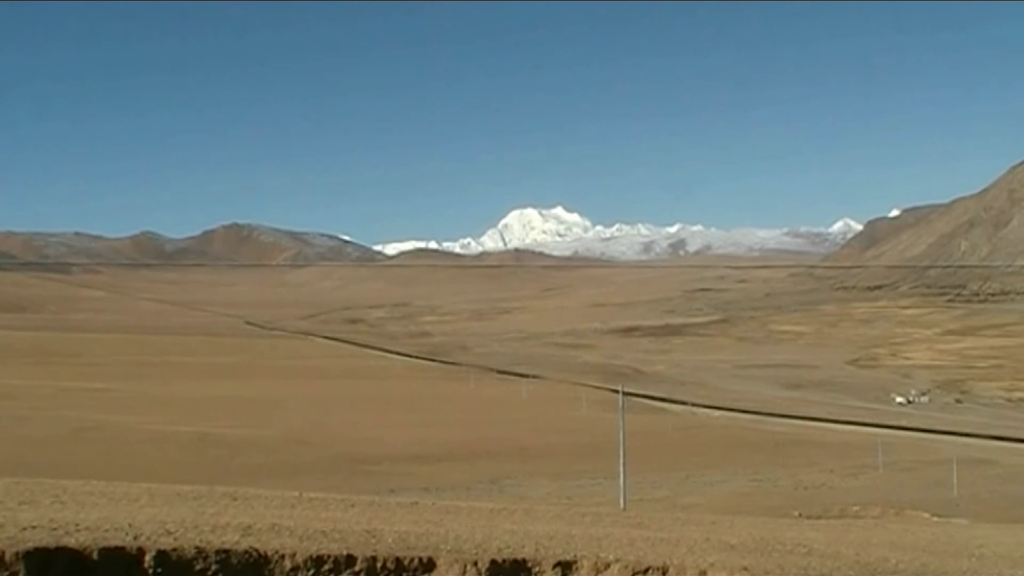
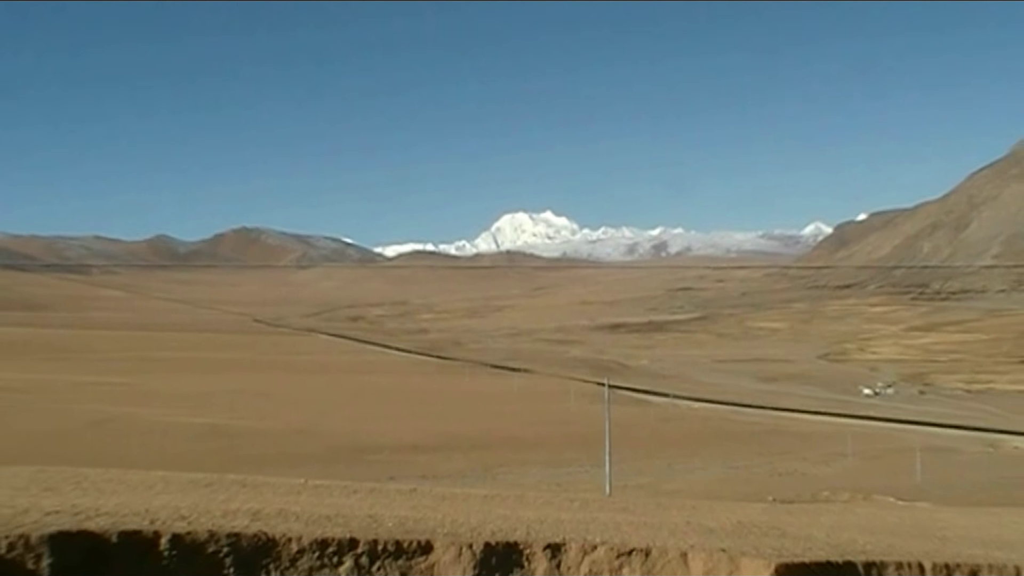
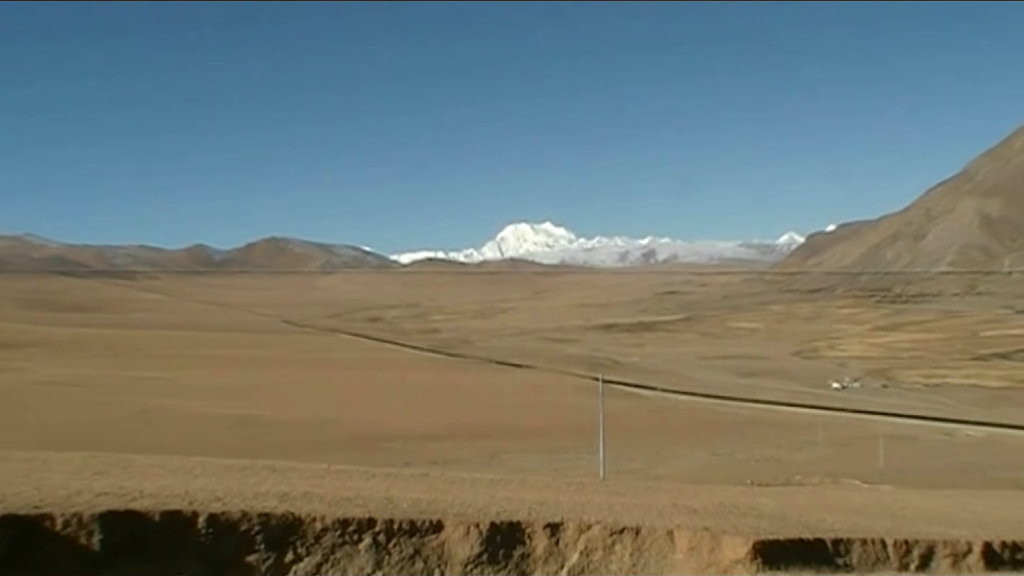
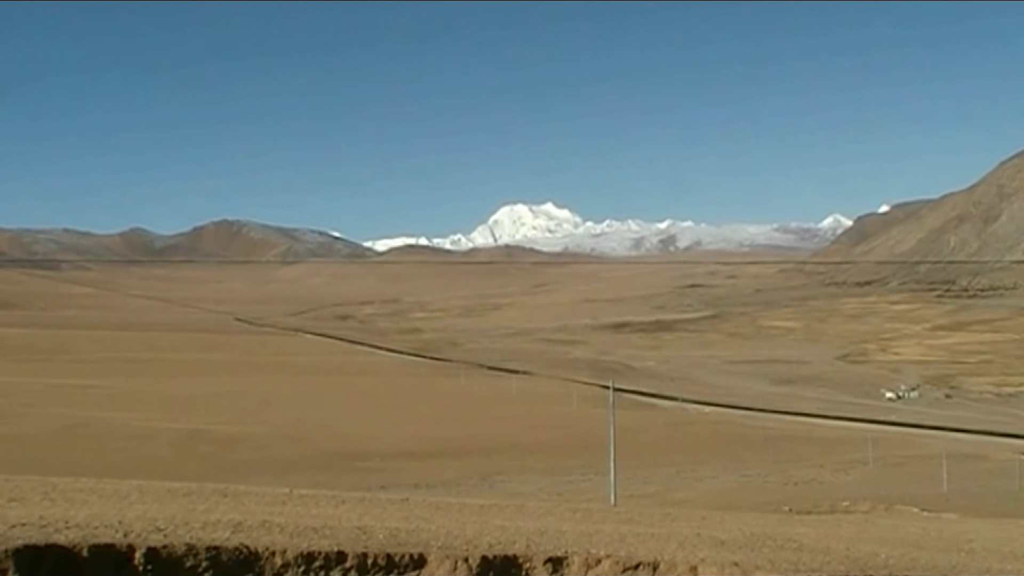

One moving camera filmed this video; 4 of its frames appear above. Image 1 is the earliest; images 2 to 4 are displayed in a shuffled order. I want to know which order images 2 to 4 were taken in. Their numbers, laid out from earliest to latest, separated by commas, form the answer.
4, 2, 3
